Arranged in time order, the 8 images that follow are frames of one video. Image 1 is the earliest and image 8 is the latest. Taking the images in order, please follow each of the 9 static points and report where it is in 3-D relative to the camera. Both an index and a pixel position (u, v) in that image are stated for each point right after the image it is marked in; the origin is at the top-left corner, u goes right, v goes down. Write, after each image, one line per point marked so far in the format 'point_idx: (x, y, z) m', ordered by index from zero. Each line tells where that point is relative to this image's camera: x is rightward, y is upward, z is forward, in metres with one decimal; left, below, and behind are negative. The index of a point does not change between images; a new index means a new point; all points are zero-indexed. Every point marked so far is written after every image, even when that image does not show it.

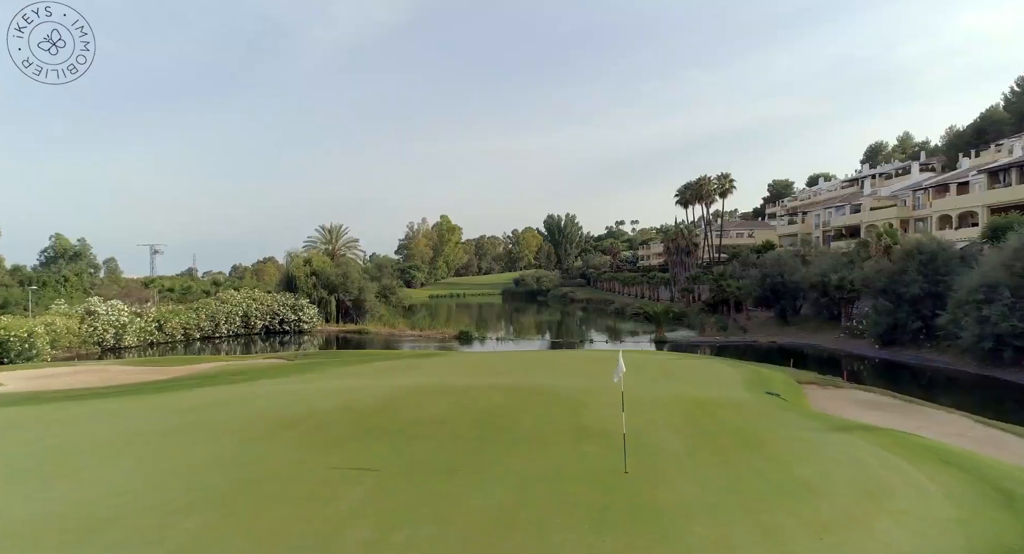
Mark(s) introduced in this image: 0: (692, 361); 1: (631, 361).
0: (+5.9, -2.8, +18.6) m
1: (+4.0, -2.8, +19.1) m
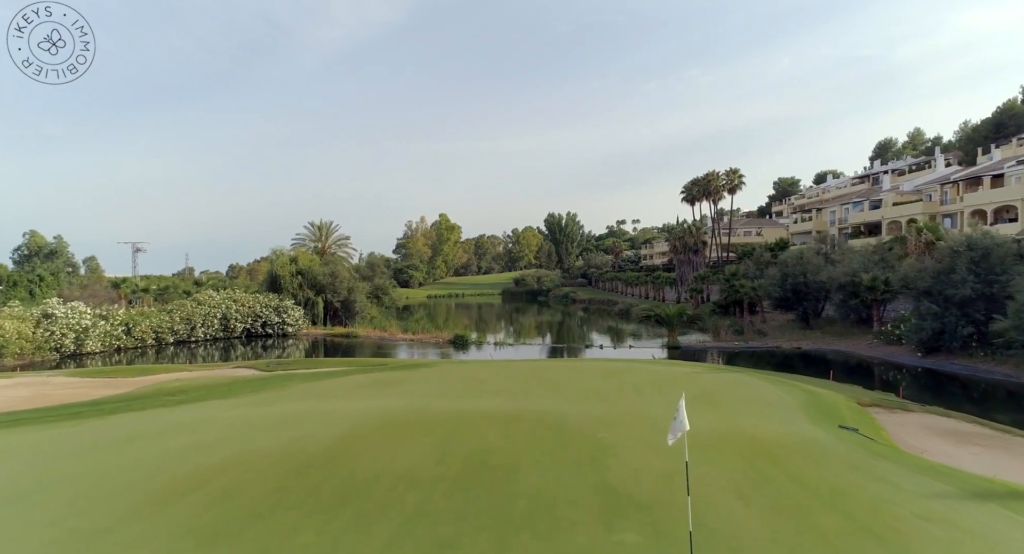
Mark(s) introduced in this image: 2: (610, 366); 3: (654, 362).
0: (+5.8, -2.7, +15.8) m
1: (+3.9, -2.8, +16.3) m
2: (+3.2, -2.9, +18.7) m
3: (+4.8, -2.9, +19.2) m
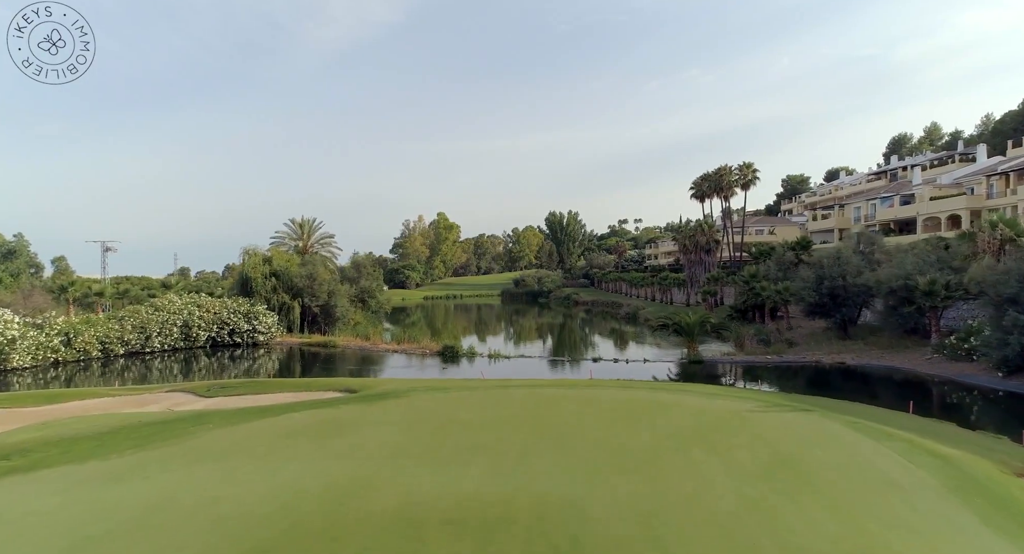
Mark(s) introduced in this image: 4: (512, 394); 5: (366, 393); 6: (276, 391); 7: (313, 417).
0: (+5.6, -2.9, +11.7) m
1: (+3.7, -3.0, +12.1) m
2: (+3.0, -3.1, +14.6) m
3: (+4.7, -3.0, +15.0) m
4: (0.0, -3.2, +15.8) m
5: (-4.3, -3.4, +16.7) m
6: (-7.6, -3.7, +18.5) m
7: (-4.4, -3.1, +12.7) m
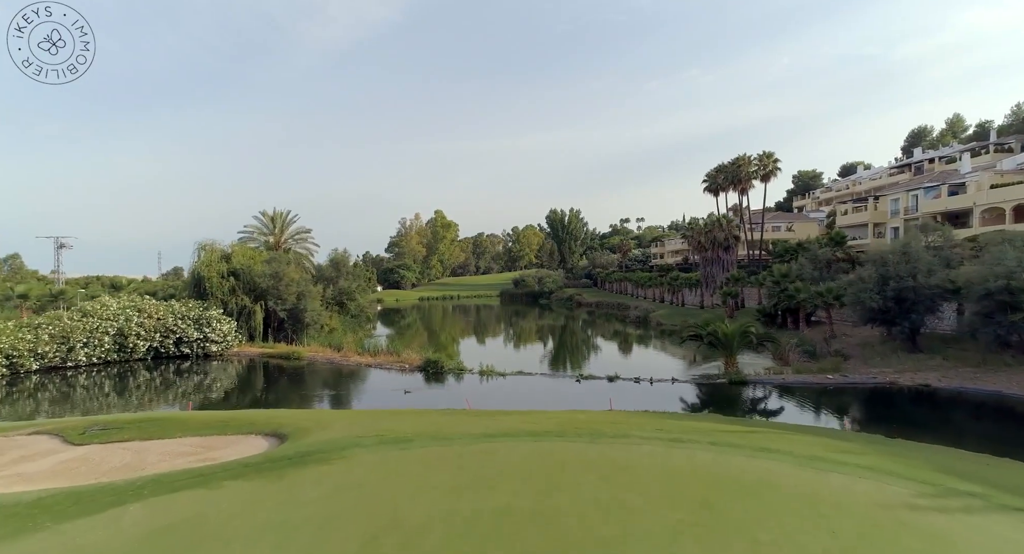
0: (+5.5, -2.8, +6.4) m
1: (+3.6, -2.9, +6.8) m
2: (+2.9, -3.0, +9.3) m
3: (+4.5, -3.0, +9.7) m
4: (-0.1, -3.2, +10.5) m
5: (-4.4, -3.4, +11.4) m
6: (-7.8, -3.7, +13.2) m
7: (-4.6, -3.1, +7.4) m
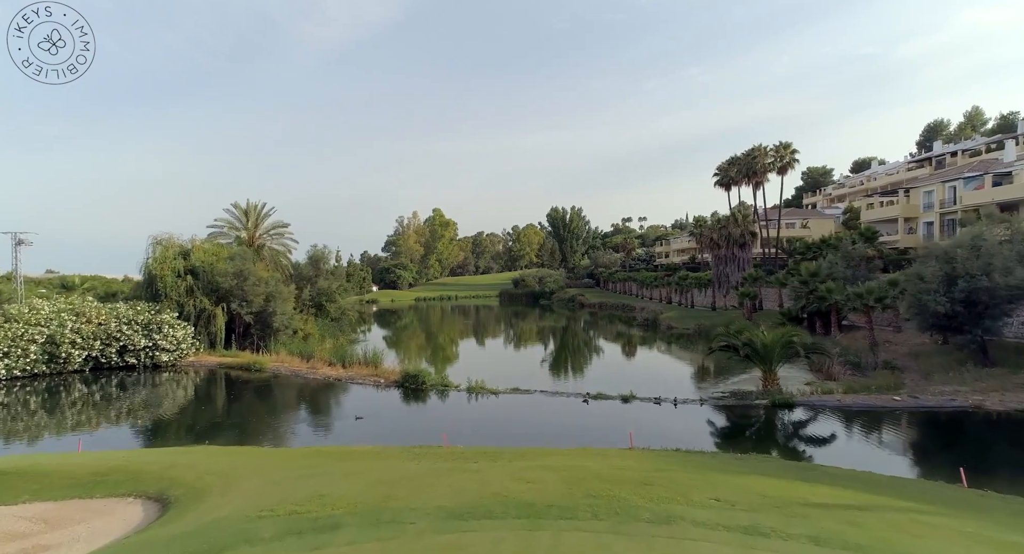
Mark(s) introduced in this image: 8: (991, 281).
0: (+5.3, -2.8, +2.4) m
1: (+3.4, -2.9, +2.9) m
2: (+2.7, -3.0, +5.4) m
3: (+4.3, -2.9, +5.8) m
4: (-0.3, -3.1, +6.5) m
5: (-4.7, -3.3, +7.5) m
6: (-8.0, -3.6, +9.3) m
7: (-4.8, -3.0, +3.4) m
8: (+16.5, -0.1, +19.8) m
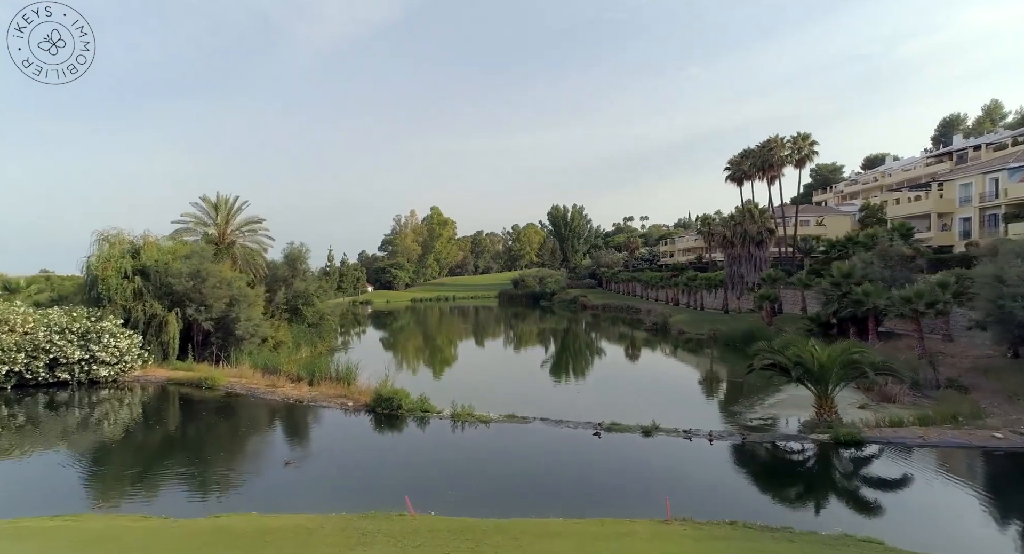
0: (+5.1, -2.9, -1.2) m
1: (+3.2, -2.9, -0.8) m
2: (+2.5, -3.0, +1.7) m
3: (+4.1, -3.0, +2.1) m
4: (-0.5, -3.2, +2.9) m
5: (-4.8, -3.4, +3.9) m
6: (-8.2, -3.7, +5.6) m
7: (-5.0, -3.1, -0.2) m
8: (+16.3, -0.2, +16.1) m
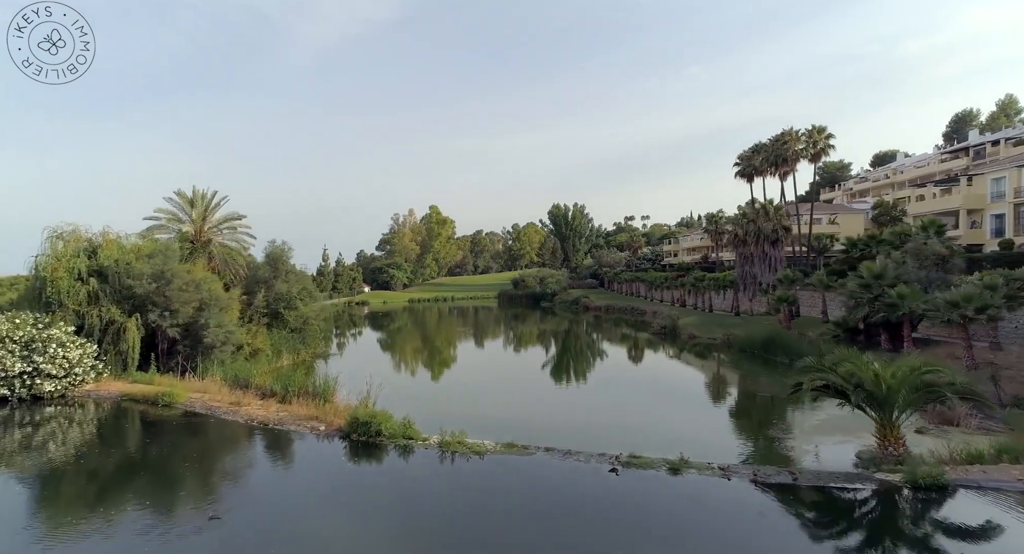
0: (+5.1, -2.9, -3.8) m
1: (+3.2, -3.0, -3.4) m
2: (+2.5, -3.1, -0.9) m
3: (+4.1, -3.1, -0.5) m
4: (-0.5, -3.3, +0.3) m
5: (-4.9, -3.5, +1.2) m
6: (-8.2, -3.8, +3.0) m
7: (-5.0, -3.2, -2.8) m
8: (+16.3, -0.3, +13.5) m
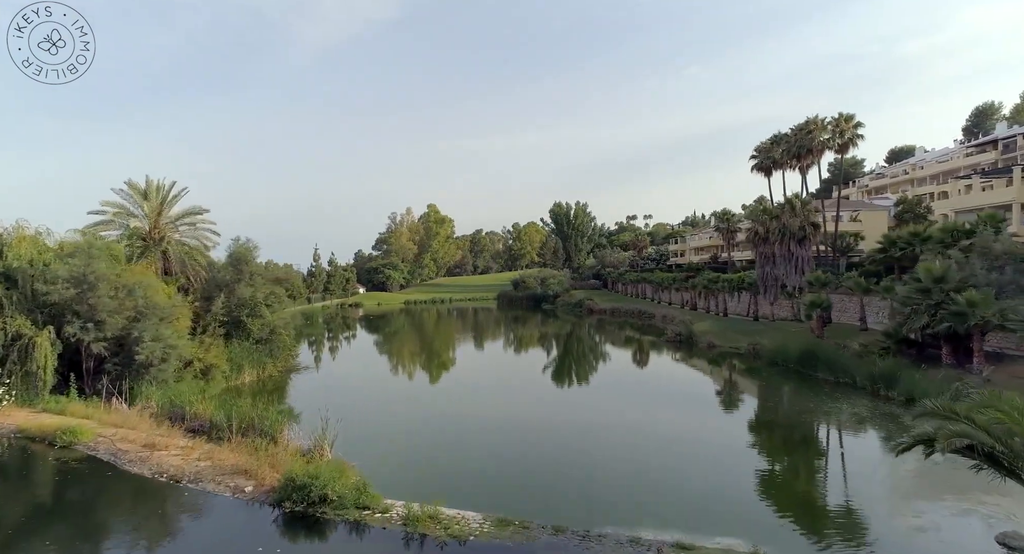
0: (+5.0, -3.1, -7.9) m
1: (+3.1, -3.2, -7.5) m
2: (+2.4, -3.2, -5.0) m
3: (+4.0, -3.2, -4.6) m
4: (-0.6, -3.4, -3.8) m
5: (-5.0, -3.6, -2.8) m
6: (-8.3, -3.9, -1.1) m
7: (-5.1, -3.3, -6.9) m
8: (+16.2, -0.4, +9.4) m
